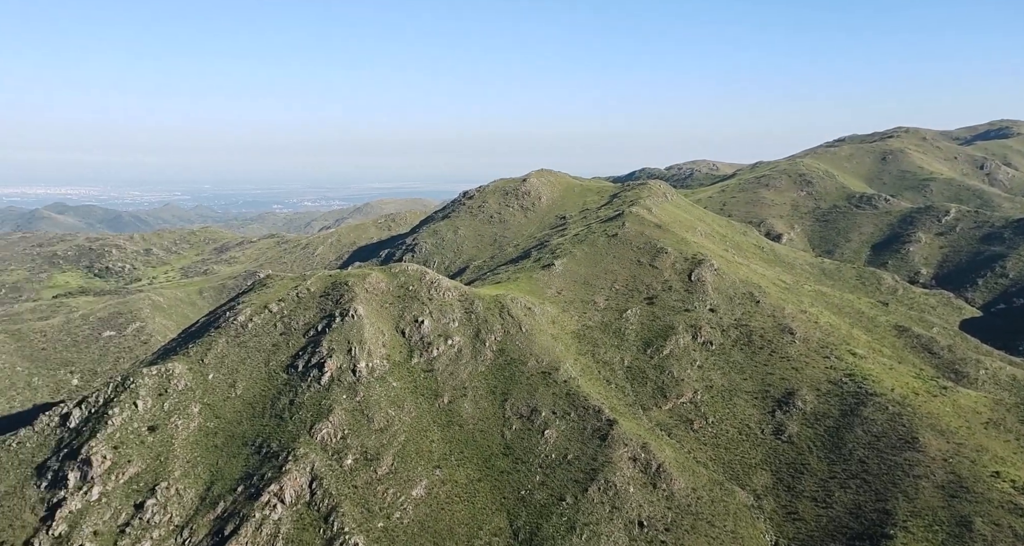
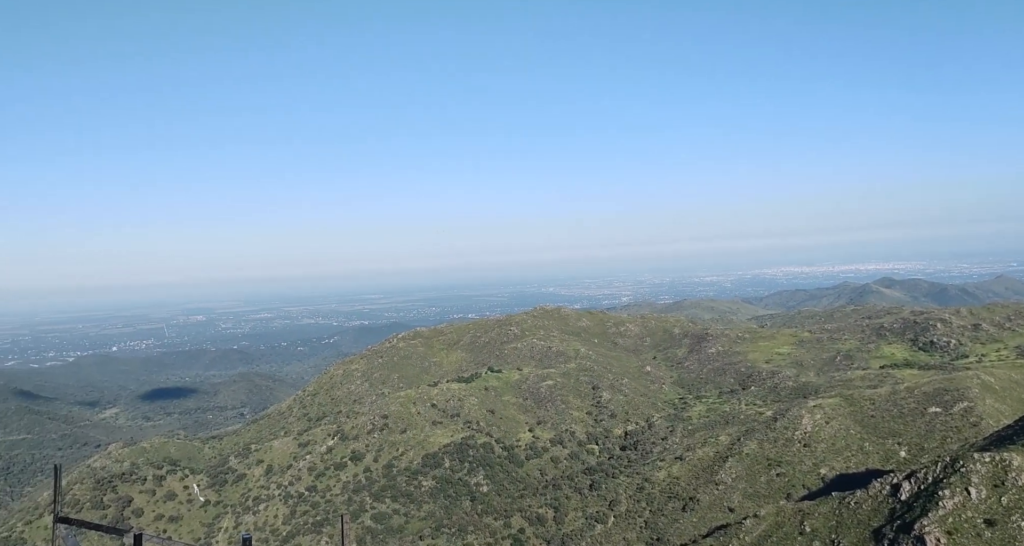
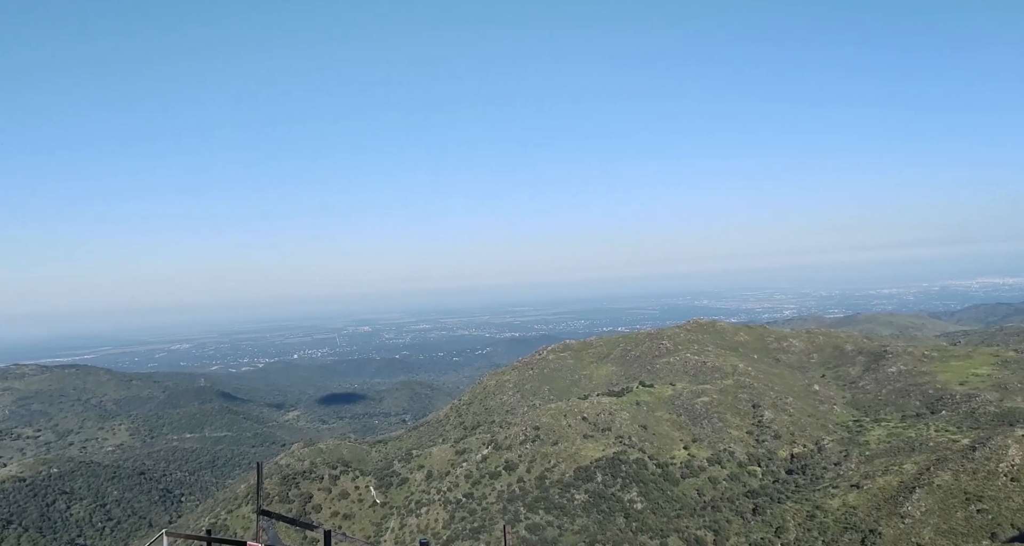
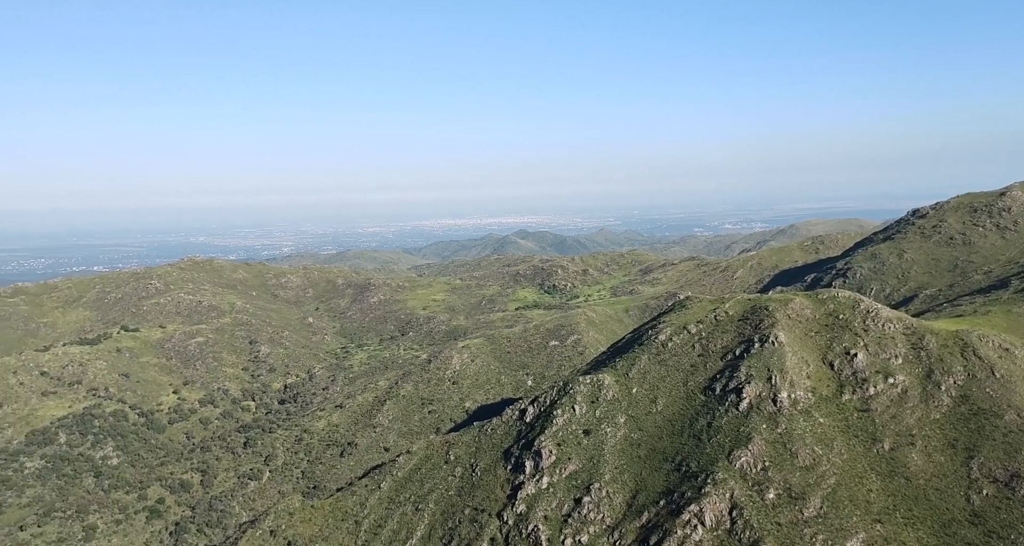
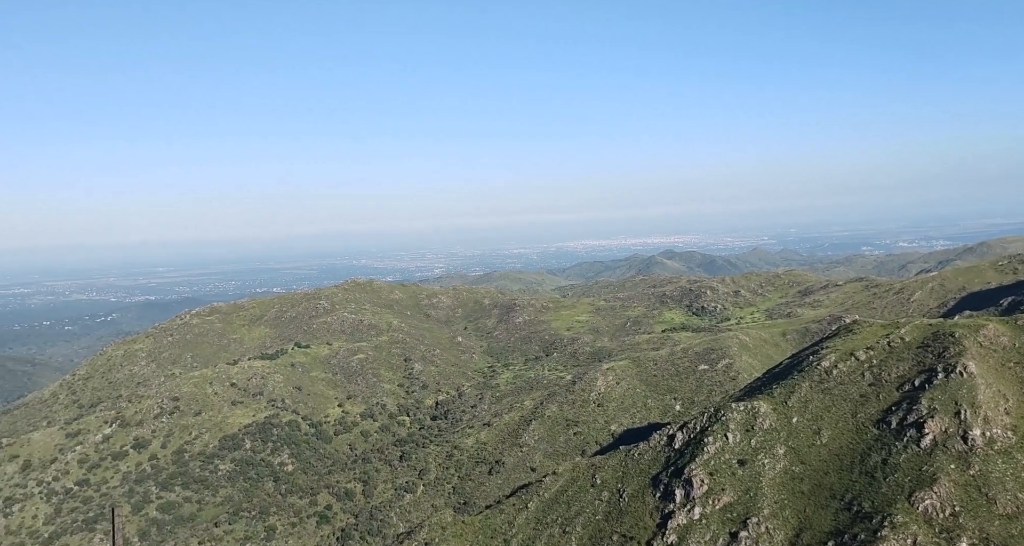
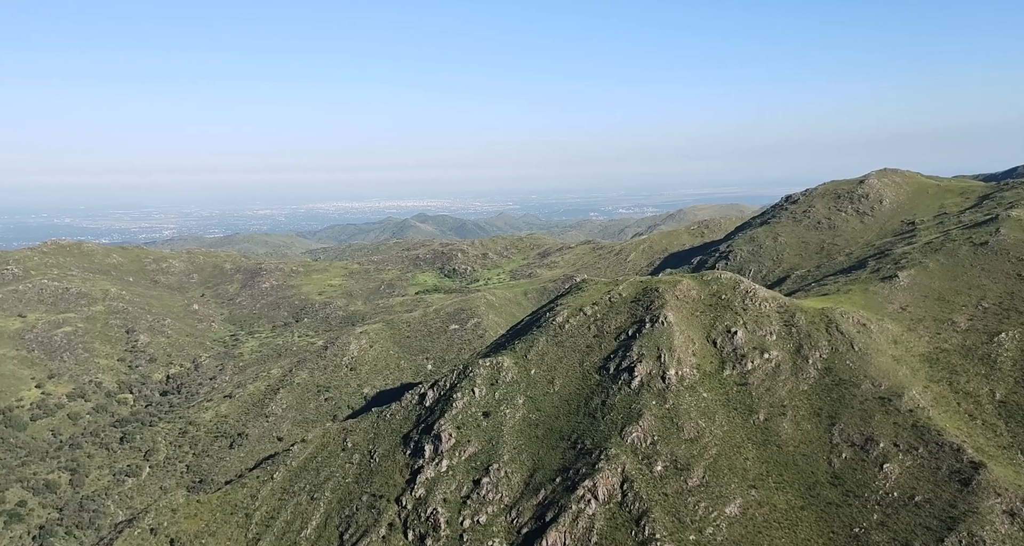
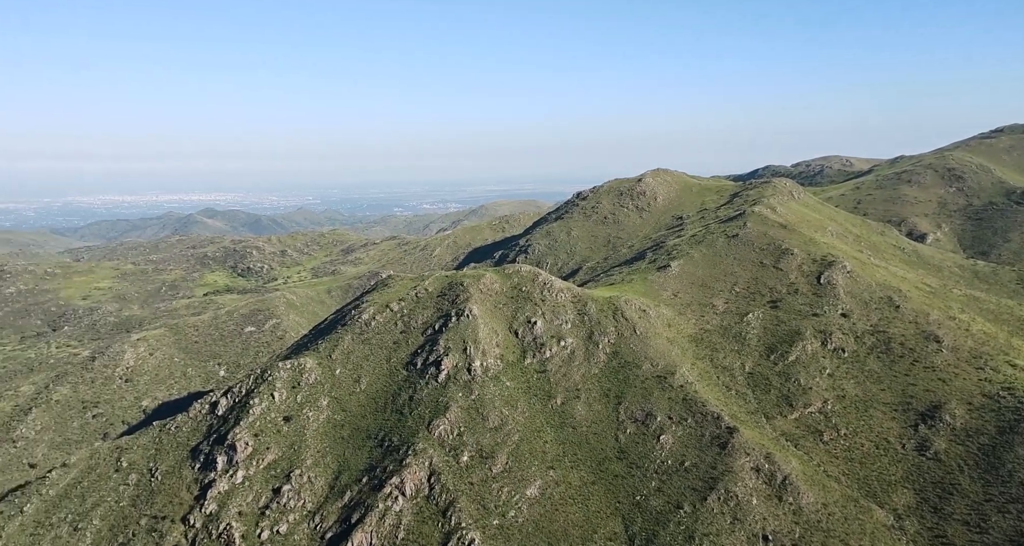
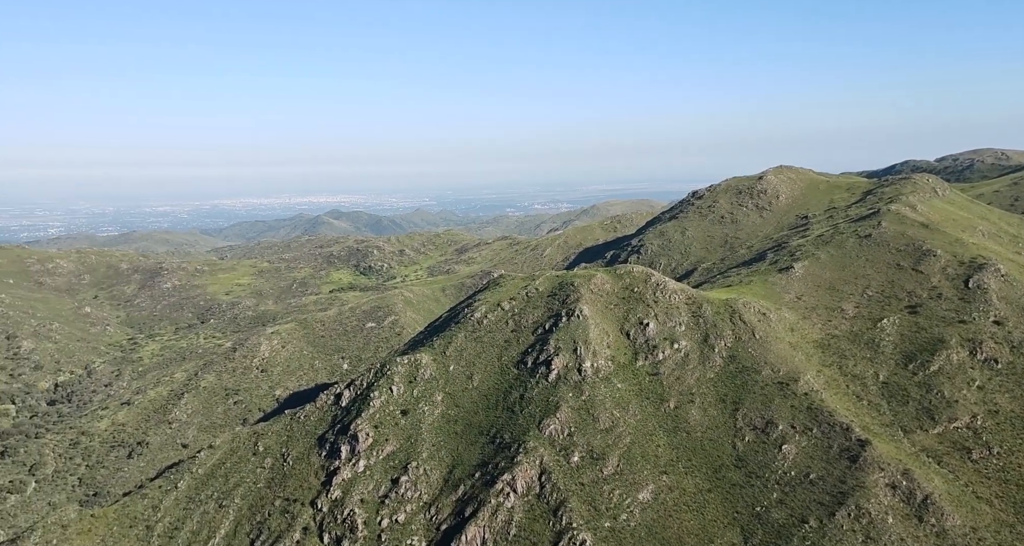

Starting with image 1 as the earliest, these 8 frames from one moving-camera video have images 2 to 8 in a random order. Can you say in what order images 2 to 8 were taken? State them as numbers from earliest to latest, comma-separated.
7, 8, 6, 4, 5, 2, 3
